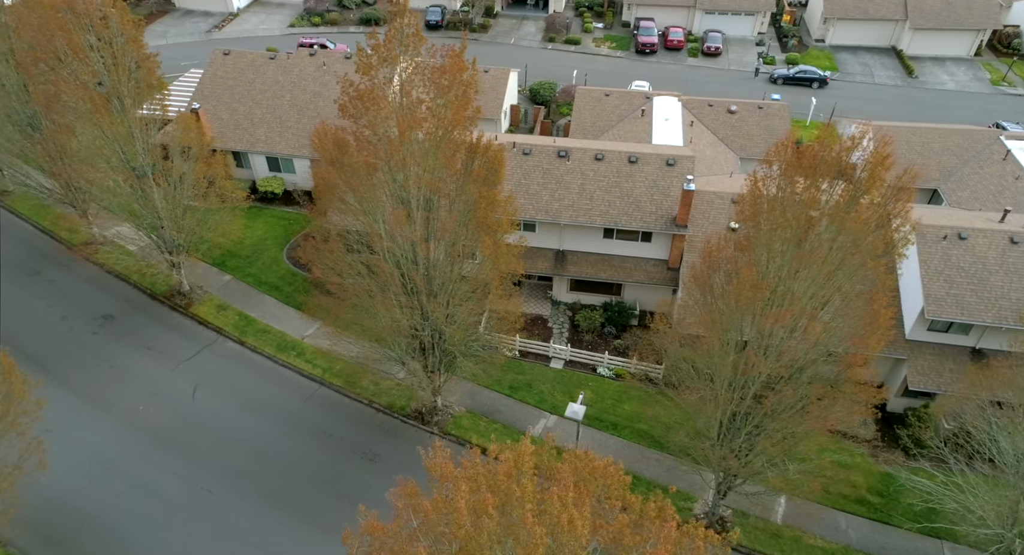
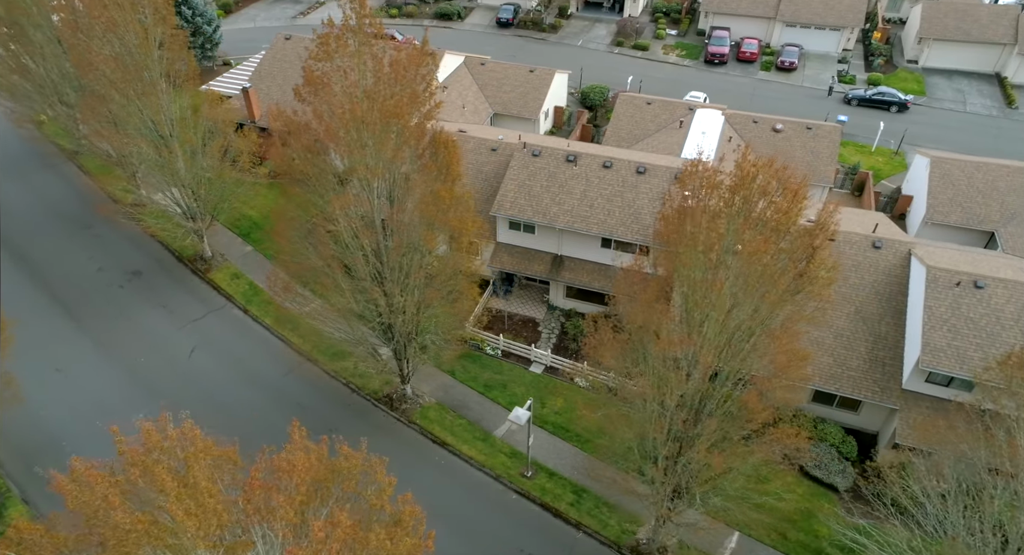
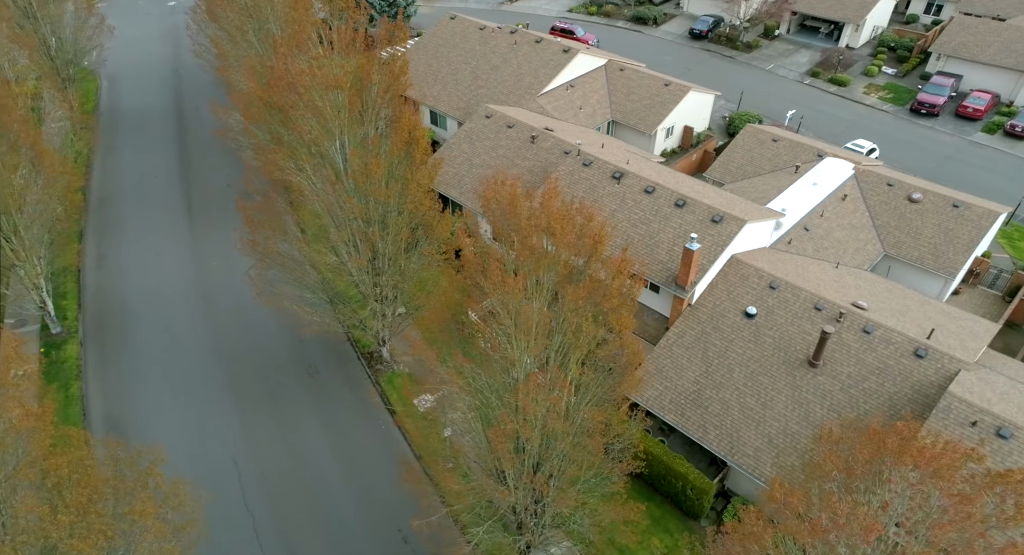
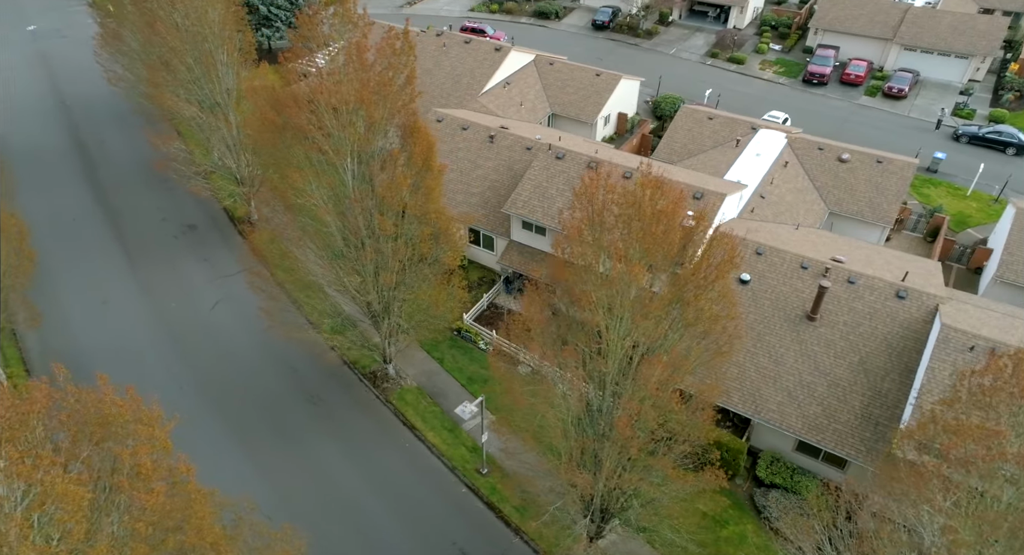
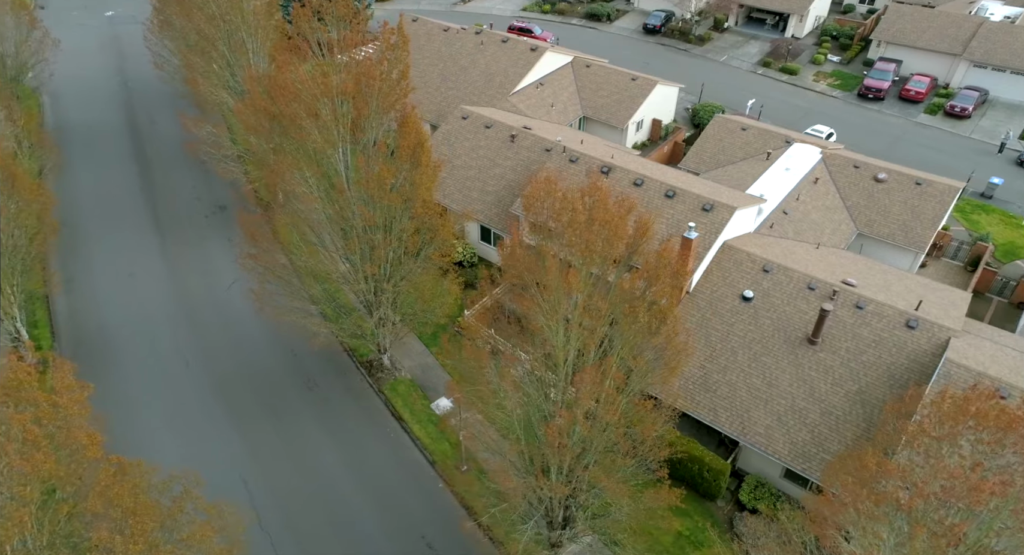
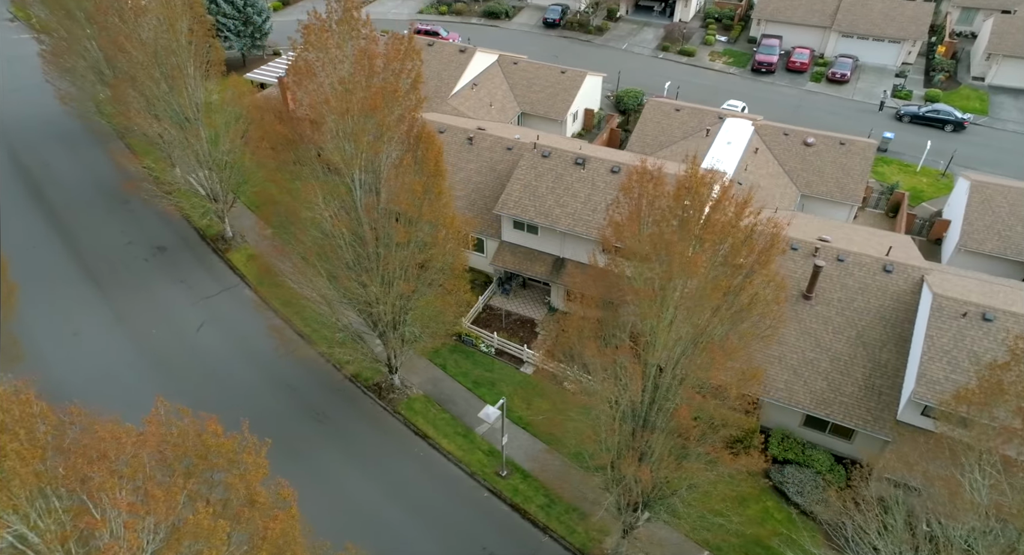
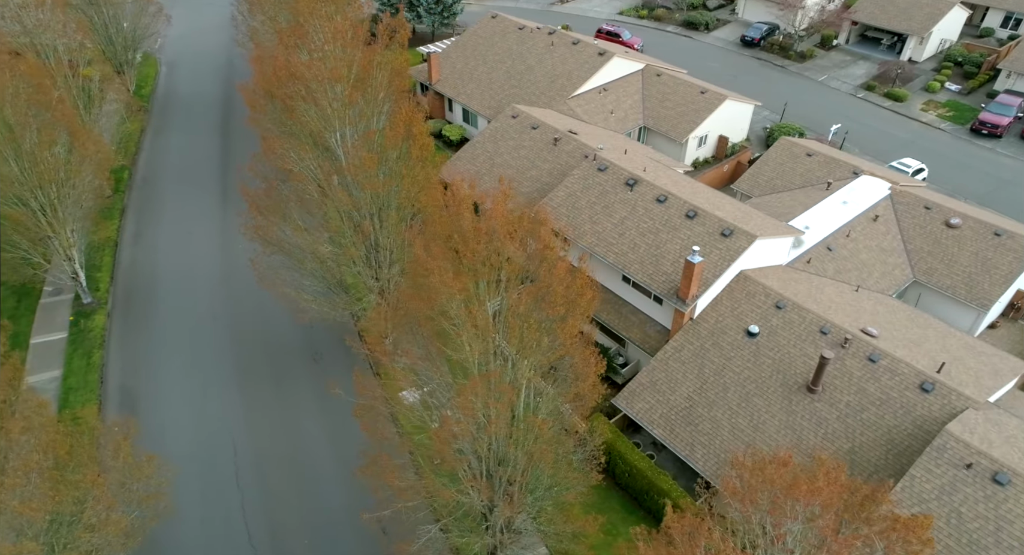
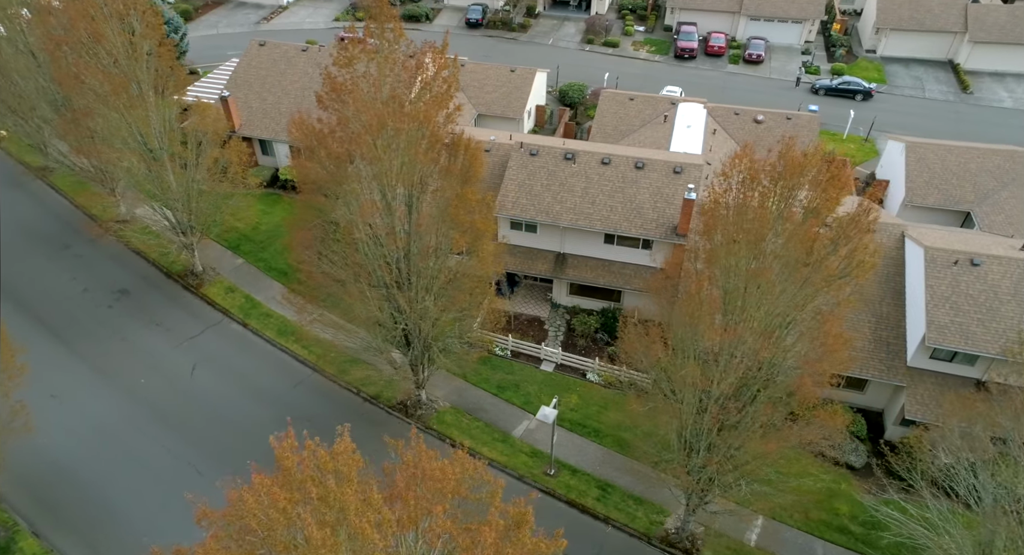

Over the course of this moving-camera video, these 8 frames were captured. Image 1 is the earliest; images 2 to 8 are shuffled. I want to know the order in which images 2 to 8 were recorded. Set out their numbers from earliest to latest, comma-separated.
8, 2, 6, 4, 5, 3, 7
